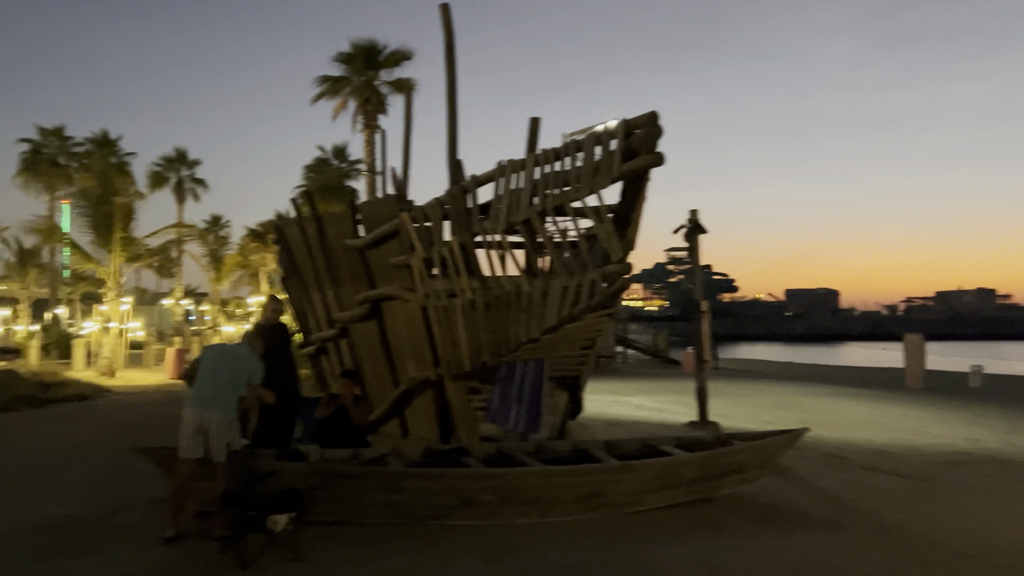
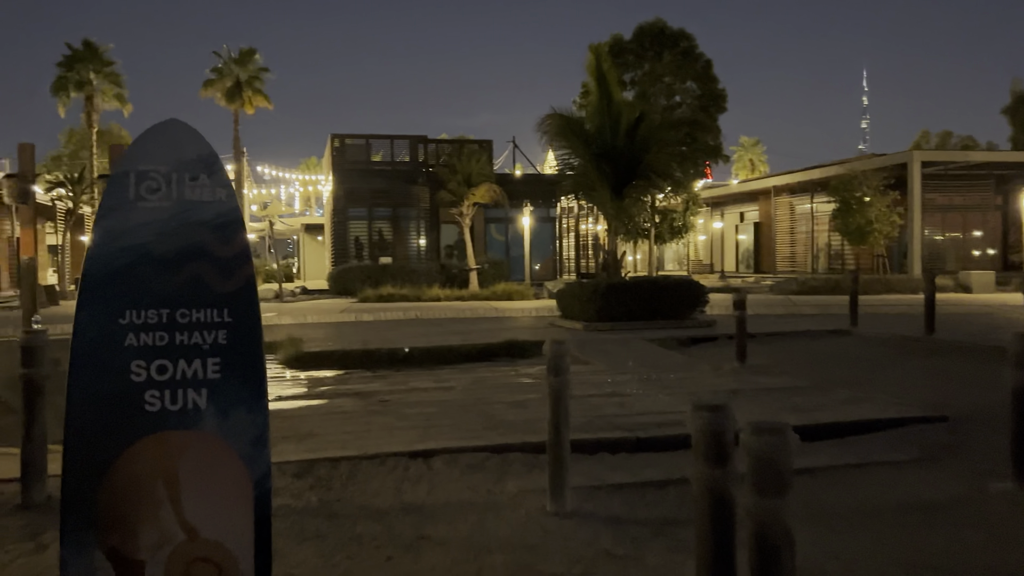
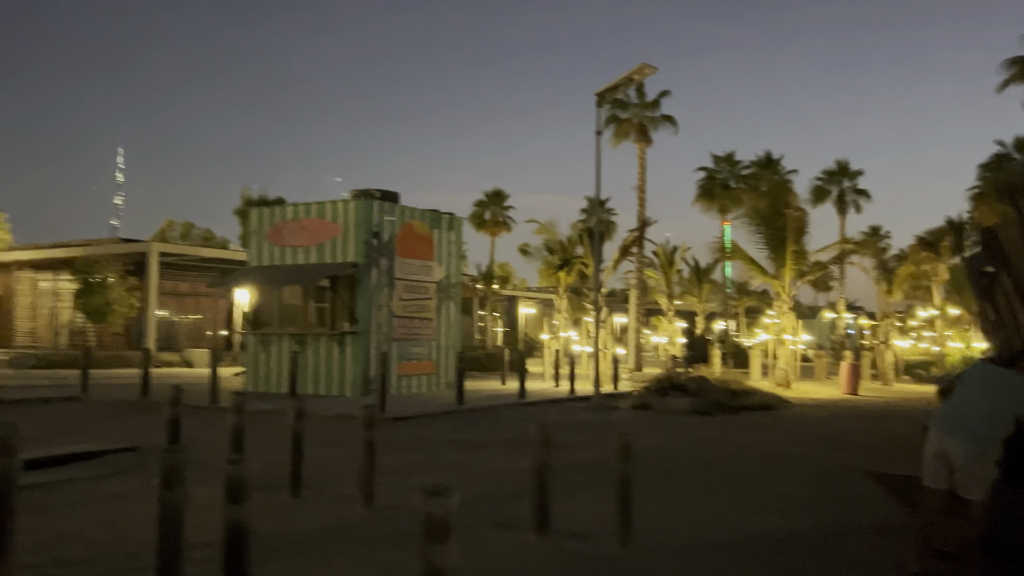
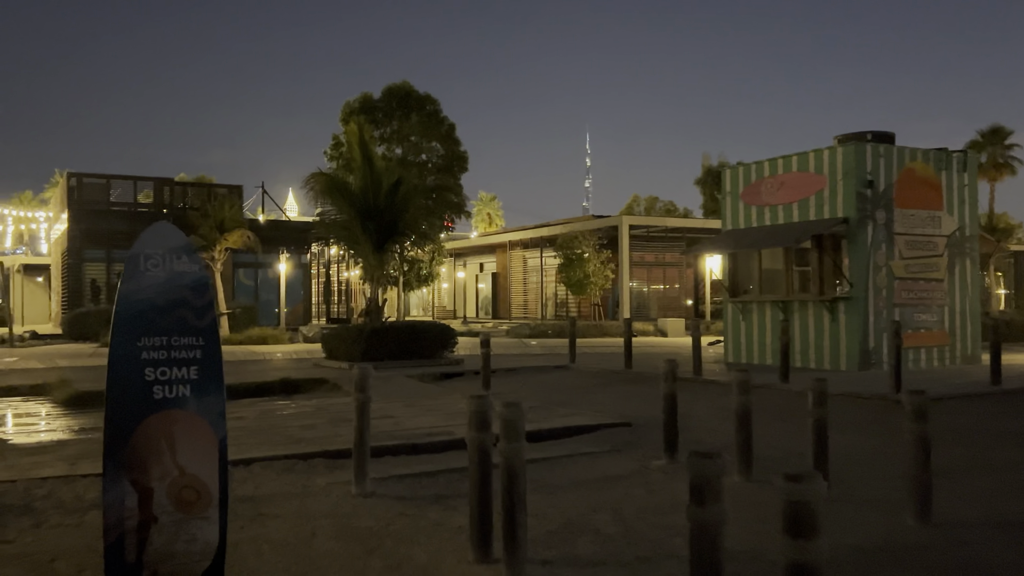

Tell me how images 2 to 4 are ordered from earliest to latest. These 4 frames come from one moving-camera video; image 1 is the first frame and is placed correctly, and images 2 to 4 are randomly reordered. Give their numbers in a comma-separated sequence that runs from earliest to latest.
3, 4, 2
